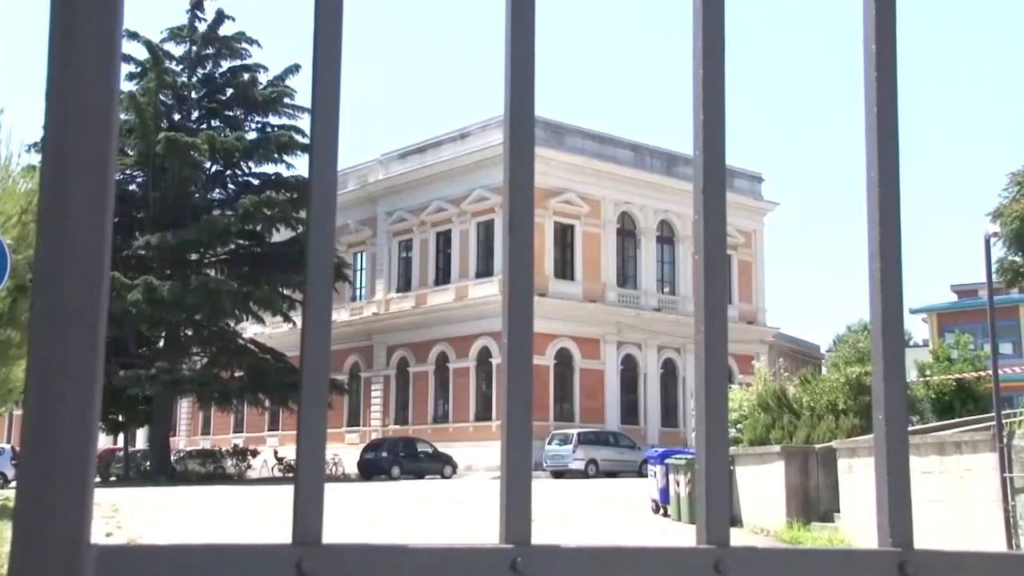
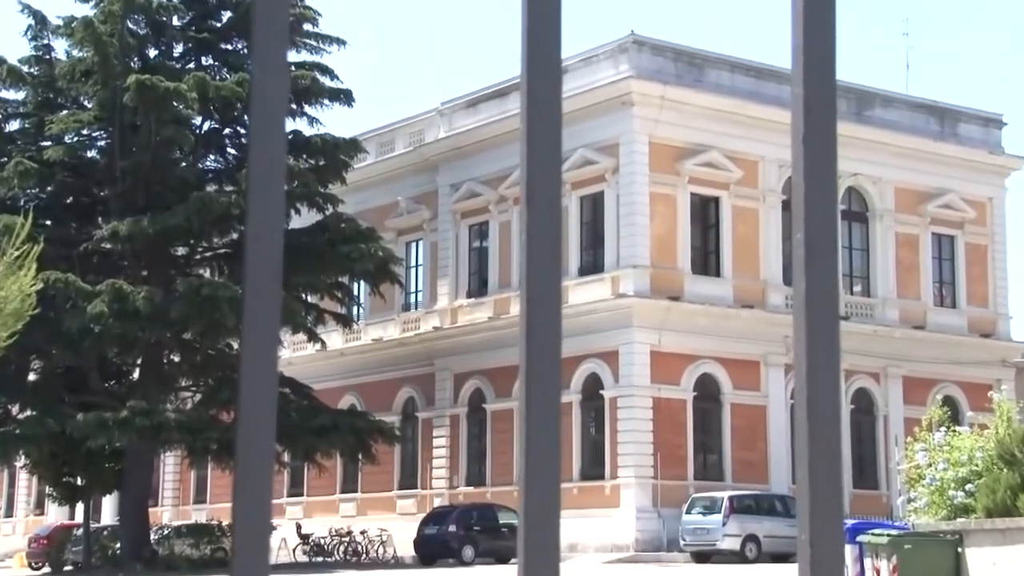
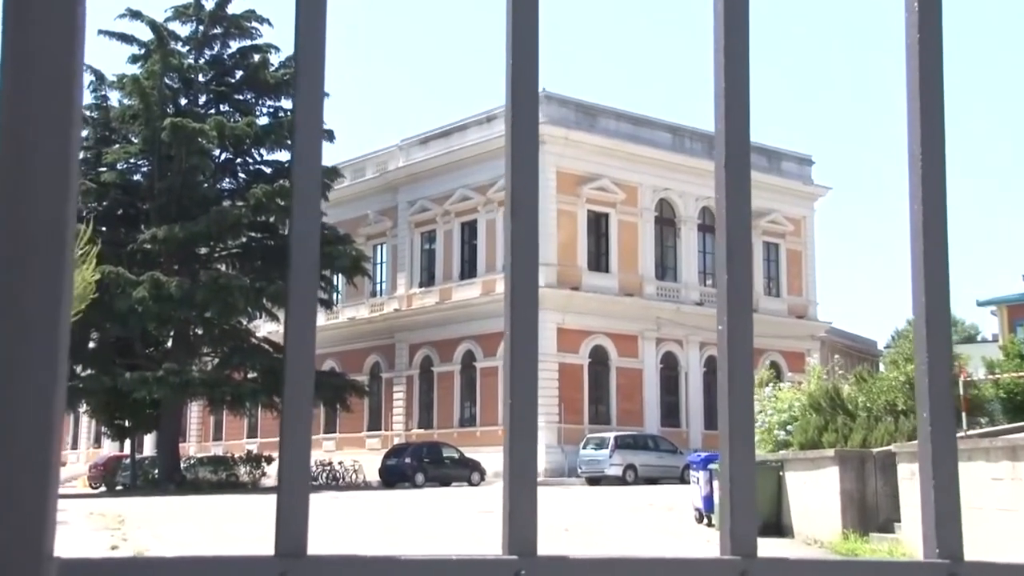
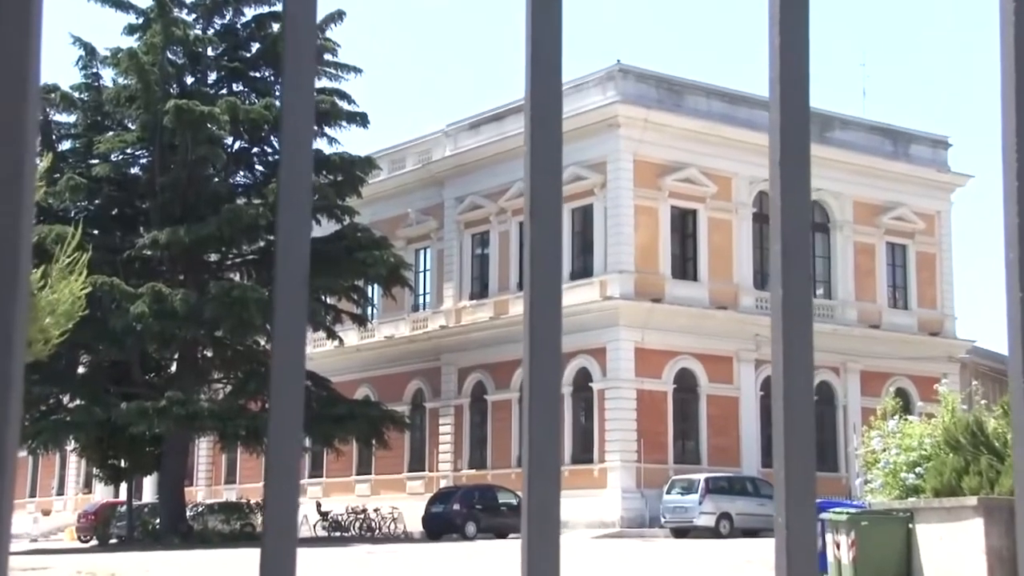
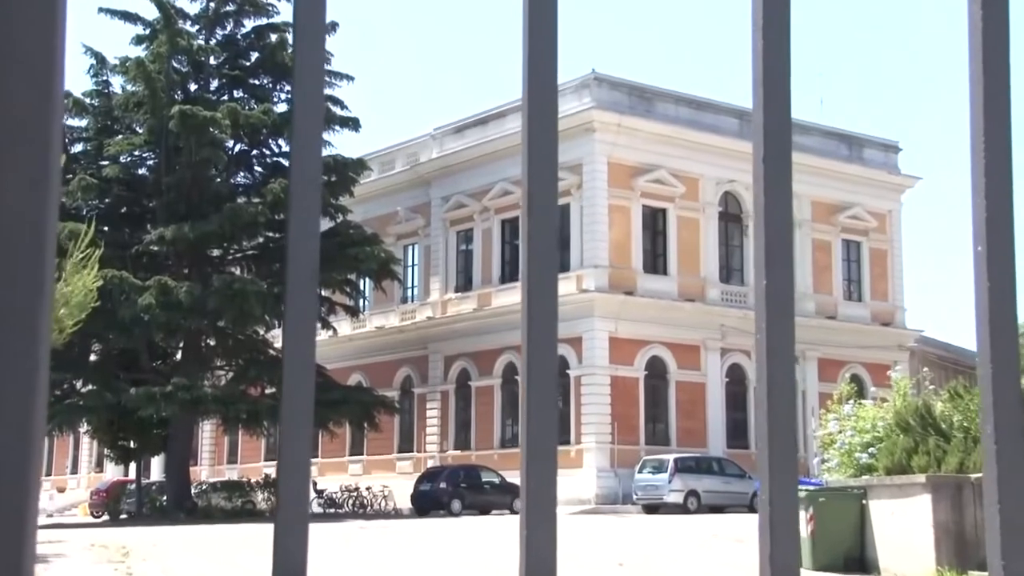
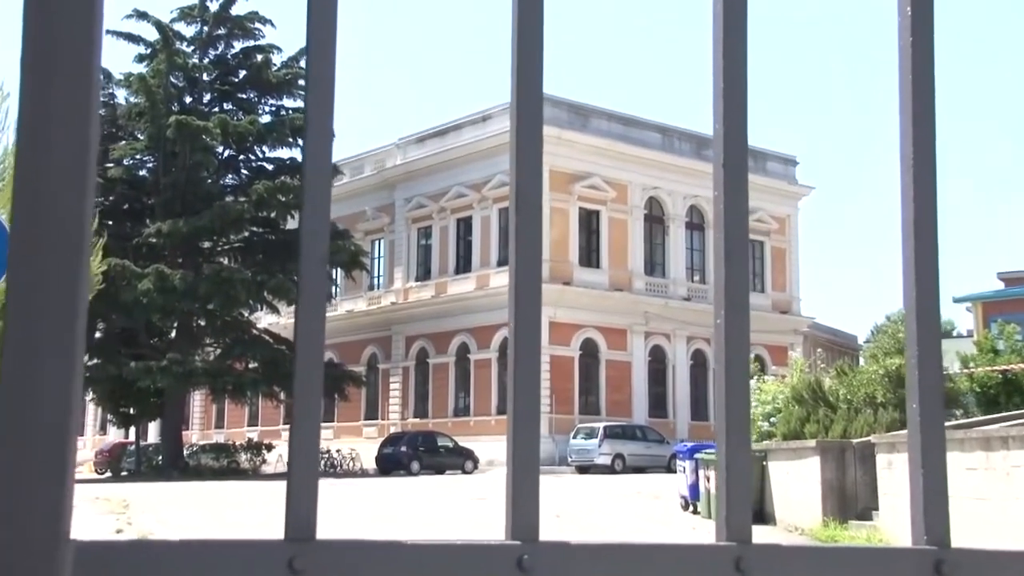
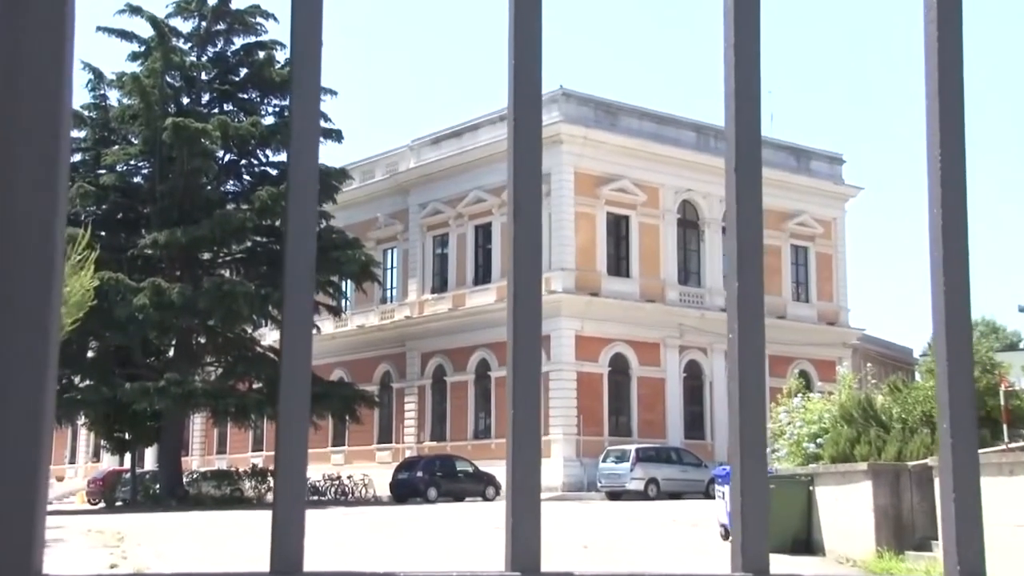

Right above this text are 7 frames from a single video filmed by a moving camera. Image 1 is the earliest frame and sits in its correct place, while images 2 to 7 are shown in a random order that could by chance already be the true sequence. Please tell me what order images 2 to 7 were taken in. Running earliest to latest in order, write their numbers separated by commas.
6, 3, 7, 5, 4, 2
